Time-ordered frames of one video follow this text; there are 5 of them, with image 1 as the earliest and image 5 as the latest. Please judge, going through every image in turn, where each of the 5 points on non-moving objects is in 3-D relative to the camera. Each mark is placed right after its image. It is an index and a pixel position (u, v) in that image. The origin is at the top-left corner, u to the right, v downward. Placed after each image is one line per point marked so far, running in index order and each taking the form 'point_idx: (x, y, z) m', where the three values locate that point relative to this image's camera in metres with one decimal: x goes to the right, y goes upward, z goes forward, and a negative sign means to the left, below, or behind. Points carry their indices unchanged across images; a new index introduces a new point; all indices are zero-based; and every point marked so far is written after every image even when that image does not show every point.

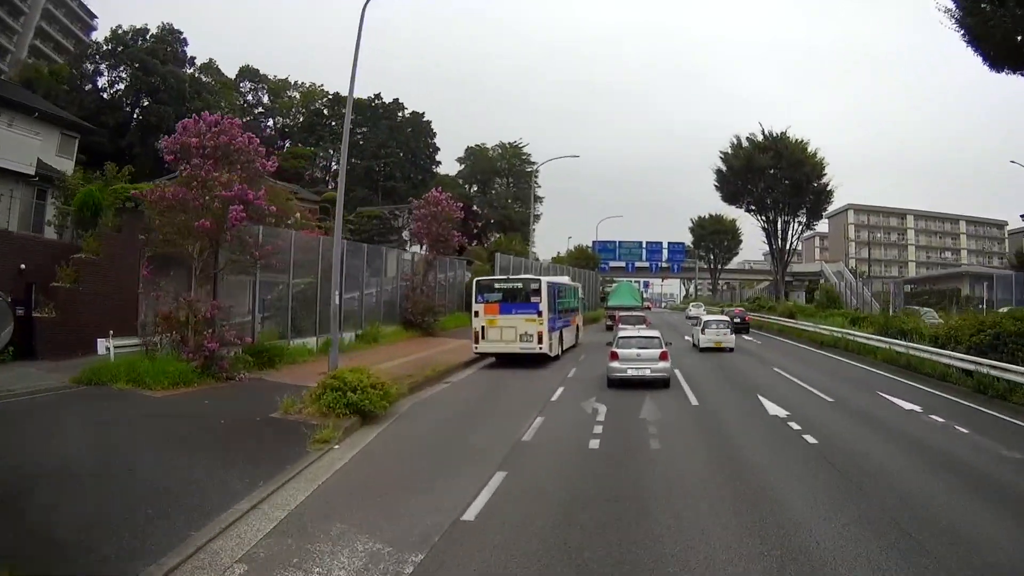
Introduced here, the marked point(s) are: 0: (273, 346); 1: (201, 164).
0: (-6.2, -1.5, +16.1) m
1: (-6.9, +2.7, +13.6) m
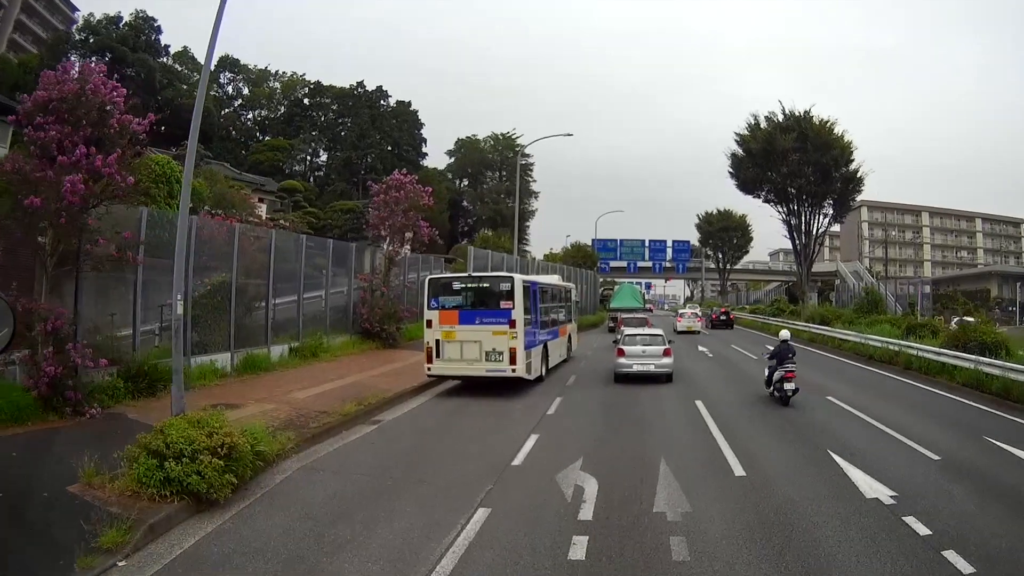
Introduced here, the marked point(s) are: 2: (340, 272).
0: (-6.9, -1.5, +12.3) m
1: (-7.6, +2.7, +9.8) m
2: (-5.1, +0.5, +18.1) m
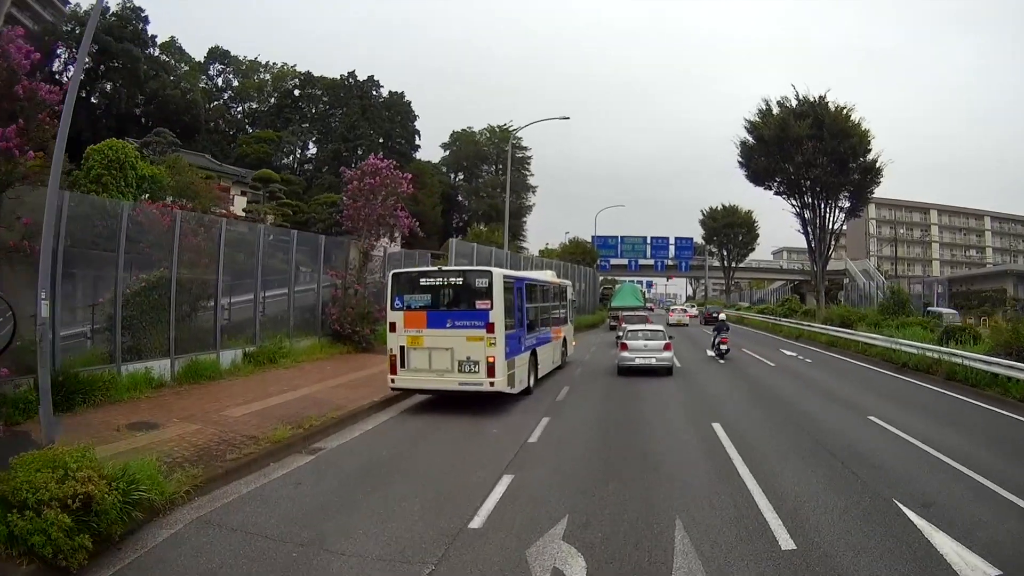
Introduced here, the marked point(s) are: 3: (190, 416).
0: (-7.2, -1.5, +10.5) m
1: (-7.9, +2.7, +8.0) m
2: (-5.4, +0.6, +16.3) m
3: (-5.2, -2.1, +9.9) m
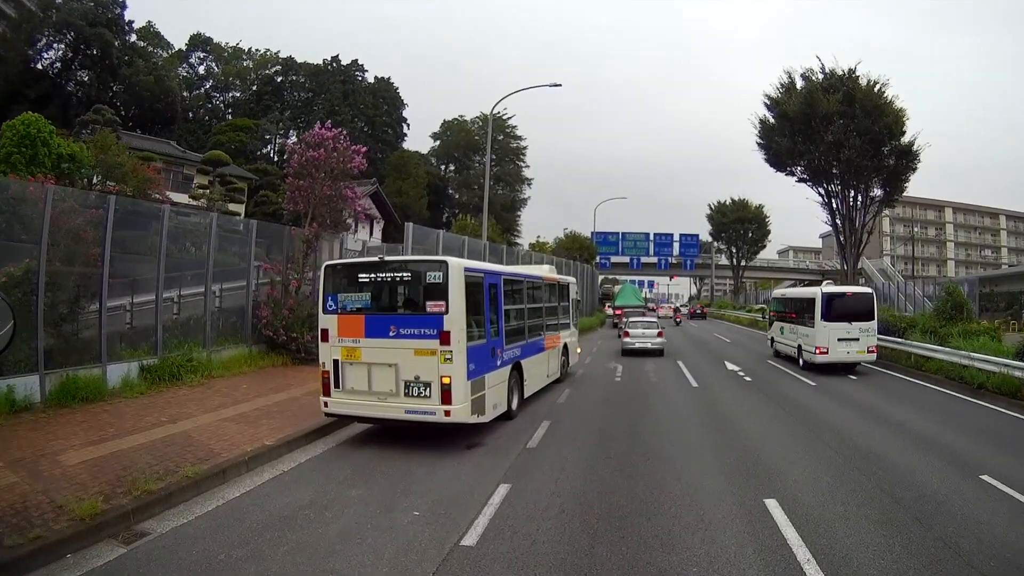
0: (-7.7, -1.4, +7.6) m
1: (-8.4, +2.8, +5.1) m
2: (-5.9, +0.6, +13.4) m
3: (-5.7, -2.0, +7.0) m
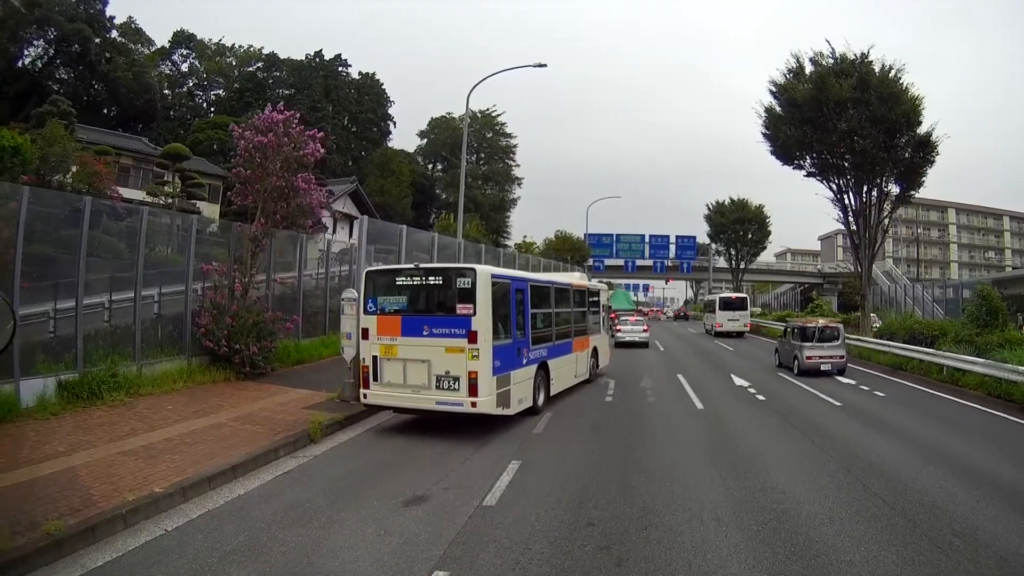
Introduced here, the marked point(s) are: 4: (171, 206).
0: (-8.1, -1.5, +6.0) m
1: (-8.8, +2.8, +3.5) m
2: (-6.3, +0.5, +11.8) m
3: (-6.1, -2.1, +5.3) m
4: (-10.9, +2.6, +19.6) m
